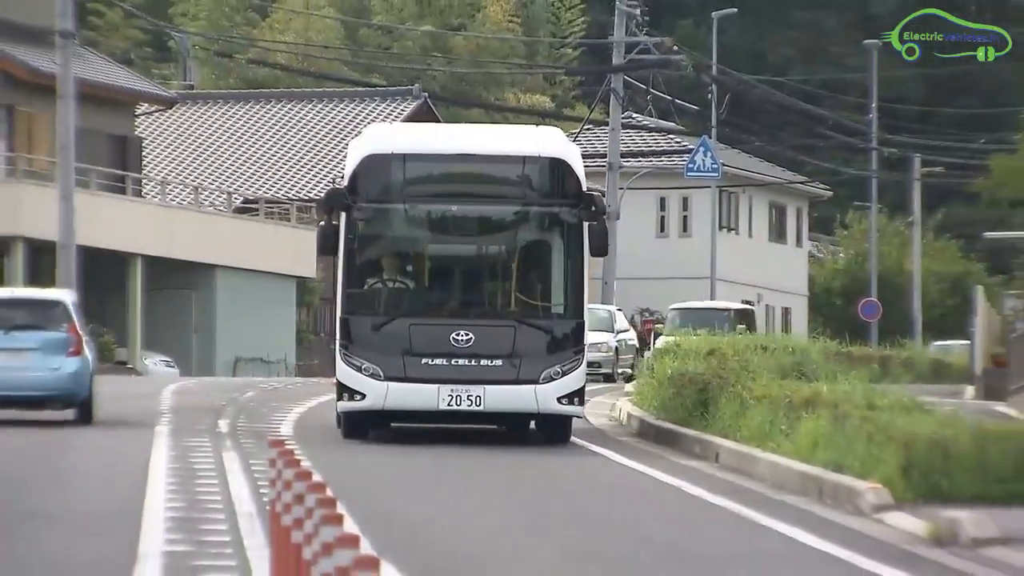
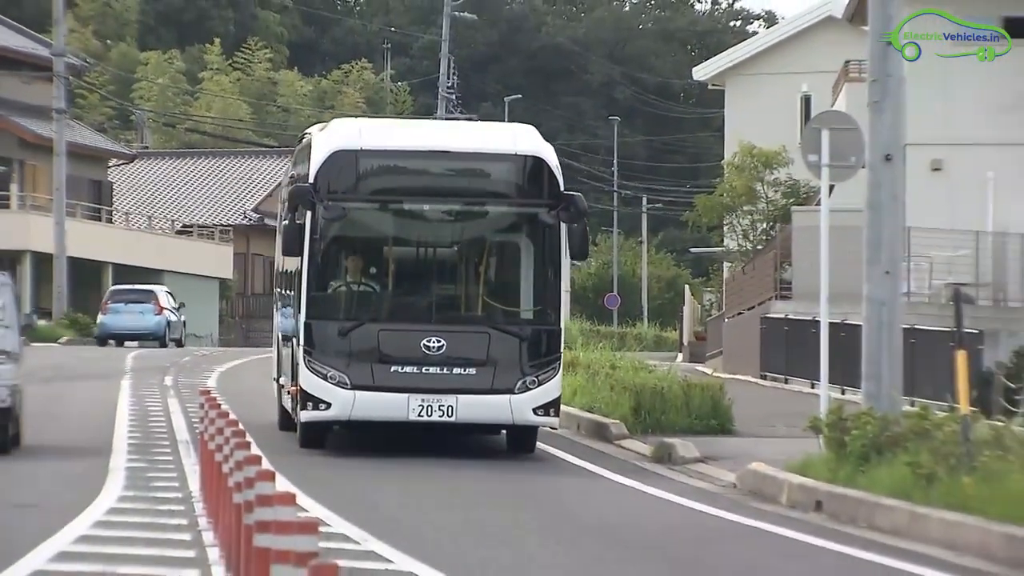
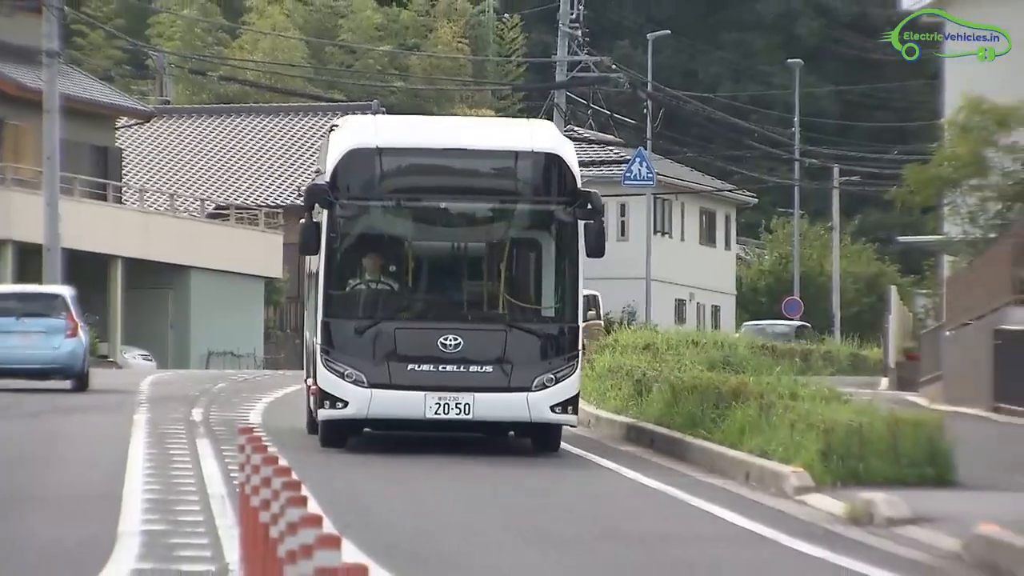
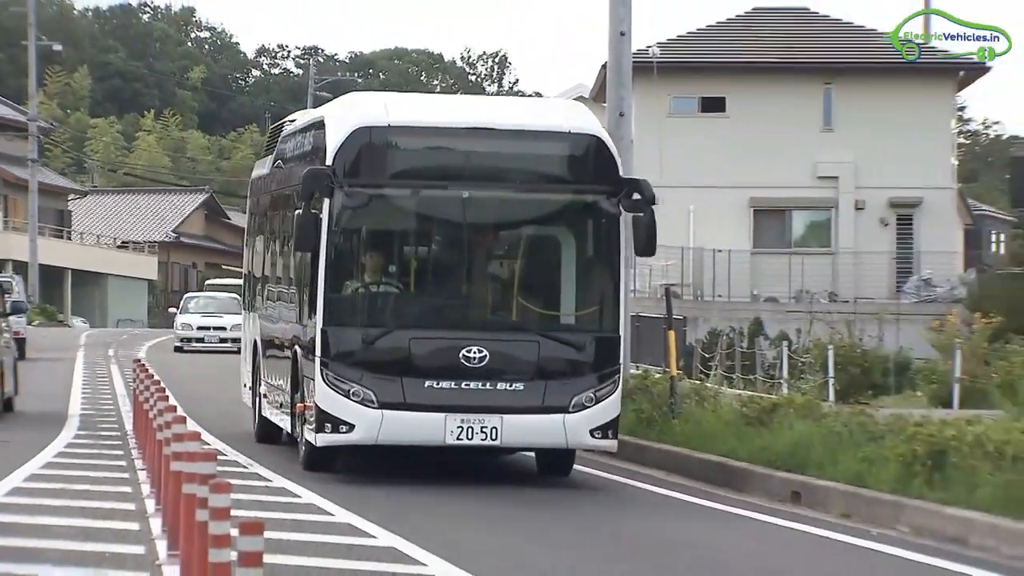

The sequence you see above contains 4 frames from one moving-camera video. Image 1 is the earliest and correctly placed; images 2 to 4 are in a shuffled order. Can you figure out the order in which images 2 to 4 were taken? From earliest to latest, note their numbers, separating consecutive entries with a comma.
3, 2, 4
